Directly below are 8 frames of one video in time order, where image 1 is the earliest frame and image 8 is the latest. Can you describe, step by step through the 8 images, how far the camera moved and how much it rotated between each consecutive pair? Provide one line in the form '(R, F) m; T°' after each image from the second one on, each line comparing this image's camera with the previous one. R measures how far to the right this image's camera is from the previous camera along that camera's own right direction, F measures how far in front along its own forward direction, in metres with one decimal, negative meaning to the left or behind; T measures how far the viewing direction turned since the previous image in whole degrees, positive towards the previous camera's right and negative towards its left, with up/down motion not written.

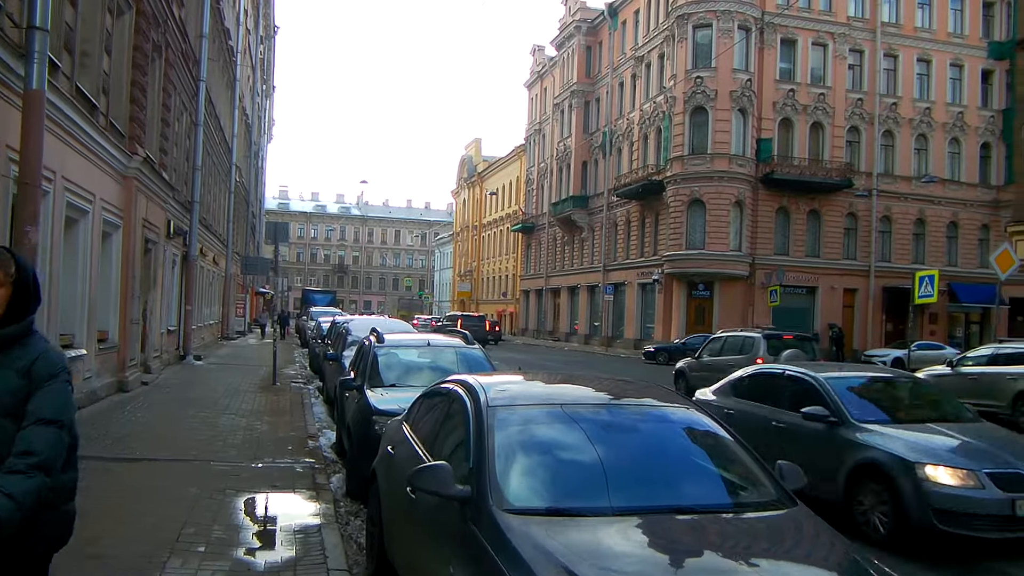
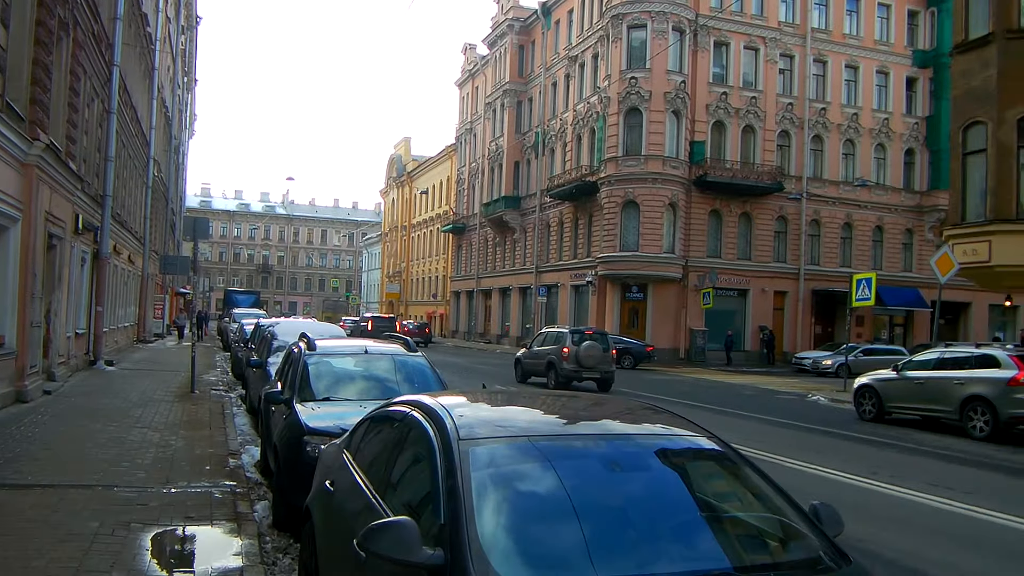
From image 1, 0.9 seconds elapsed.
(-0.2, +0.8) m; +5°
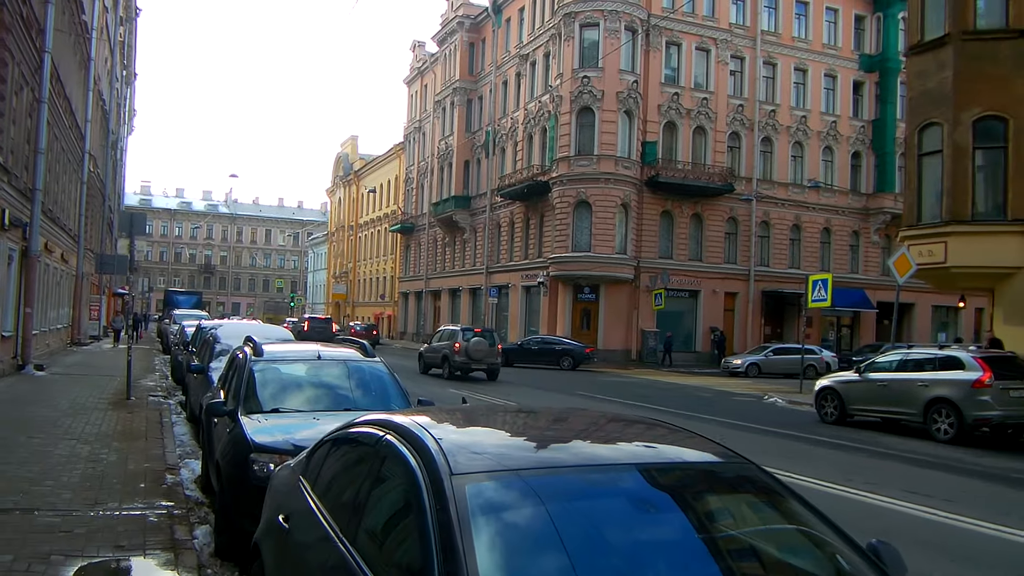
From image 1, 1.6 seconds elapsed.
(-0.2, +0.6) m; +4°
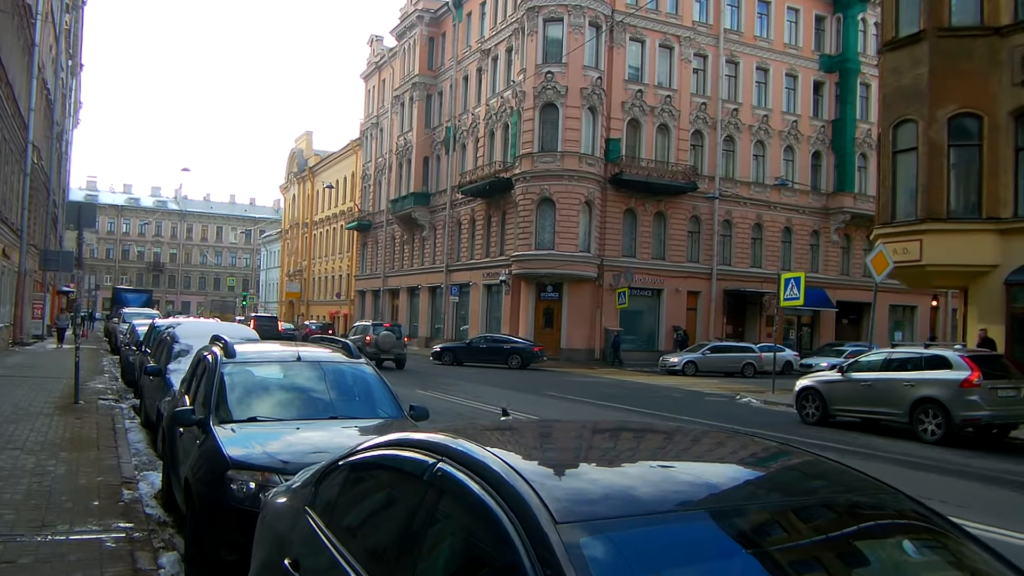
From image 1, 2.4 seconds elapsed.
(-0.4, +0.7) m; +3°
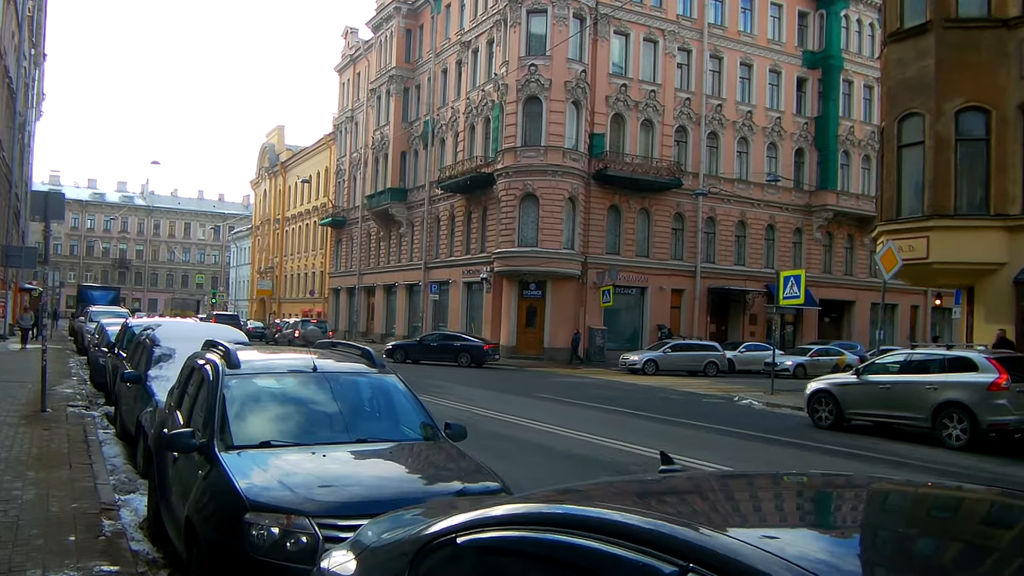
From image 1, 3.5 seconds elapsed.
(-0.5, +0.8) m; +2°
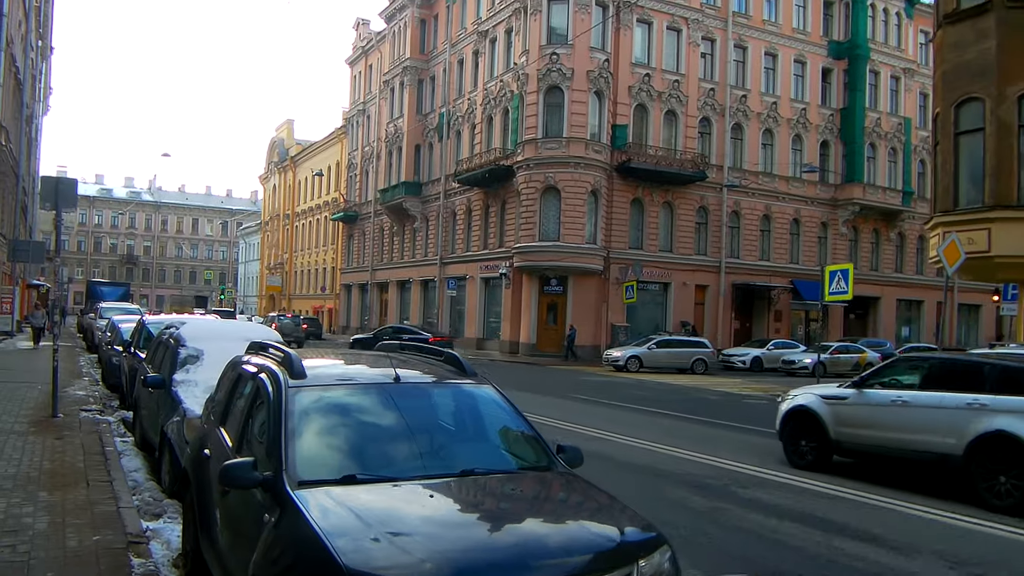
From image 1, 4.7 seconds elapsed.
(-0.6, +1.0) m; 0°
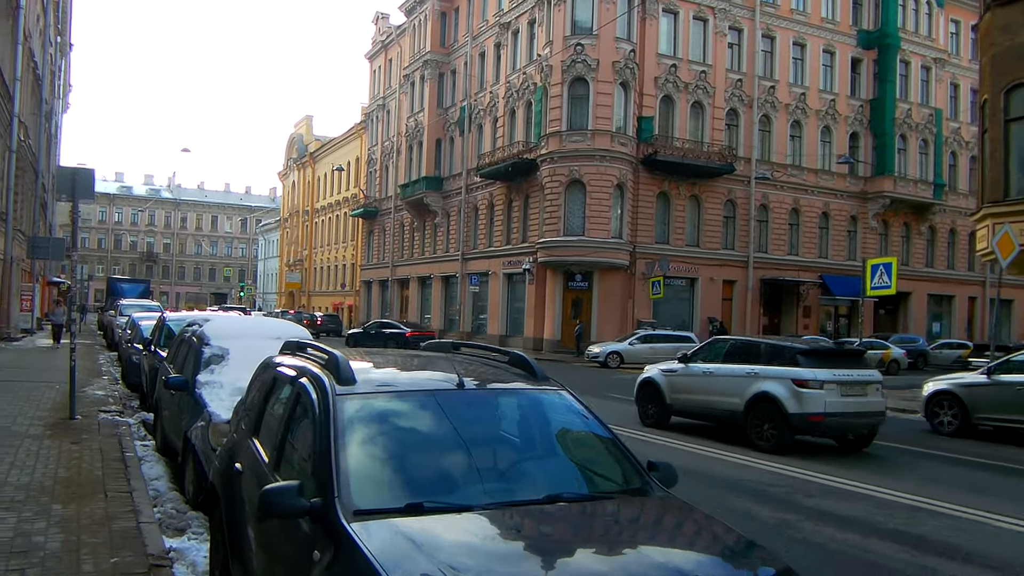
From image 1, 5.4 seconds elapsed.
(-0.3, +0.6) m; -1°
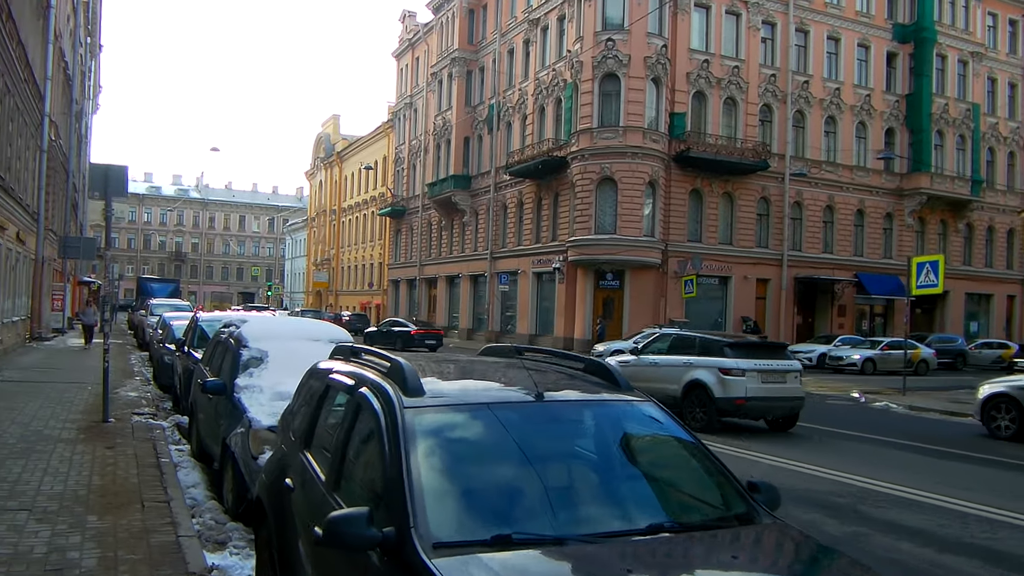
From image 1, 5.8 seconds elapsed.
(-0.2, +0.4) m; -2°
